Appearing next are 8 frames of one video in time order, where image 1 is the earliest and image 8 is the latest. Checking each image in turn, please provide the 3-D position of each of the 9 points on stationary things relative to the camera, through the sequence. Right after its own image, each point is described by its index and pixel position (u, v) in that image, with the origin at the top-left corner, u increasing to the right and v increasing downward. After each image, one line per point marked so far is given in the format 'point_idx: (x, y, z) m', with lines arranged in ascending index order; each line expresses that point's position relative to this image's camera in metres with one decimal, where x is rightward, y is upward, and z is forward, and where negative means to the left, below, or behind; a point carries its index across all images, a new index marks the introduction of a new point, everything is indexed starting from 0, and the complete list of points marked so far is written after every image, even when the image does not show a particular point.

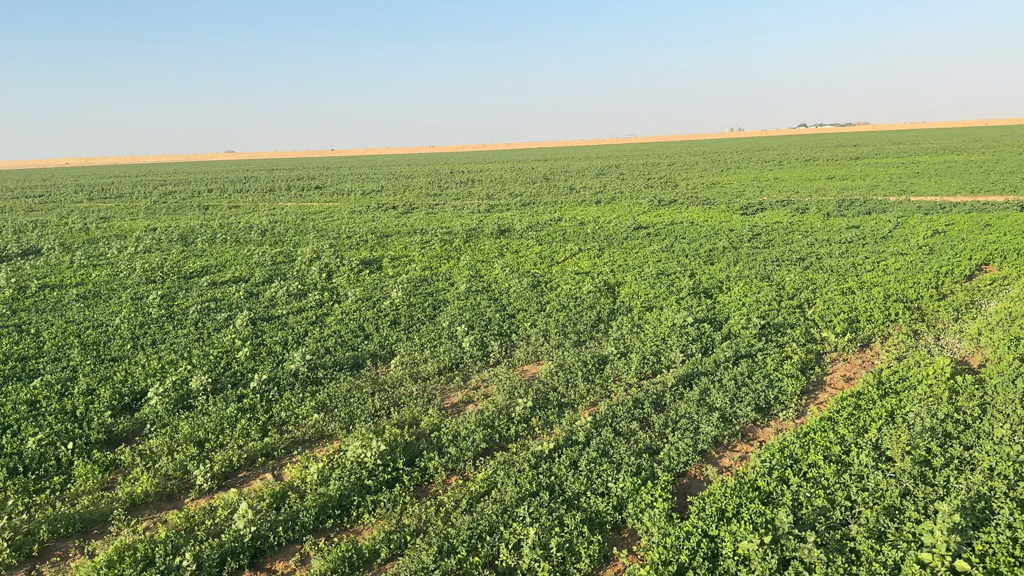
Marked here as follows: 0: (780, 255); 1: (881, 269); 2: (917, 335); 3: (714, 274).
0: (+5.3, +0.6, +15.7) m
1: (+6.3, +0.3, +13.8) m
2: (+5.0, -0.6, +10.0) m
3: (+3.5, +0.3, +13.9) m
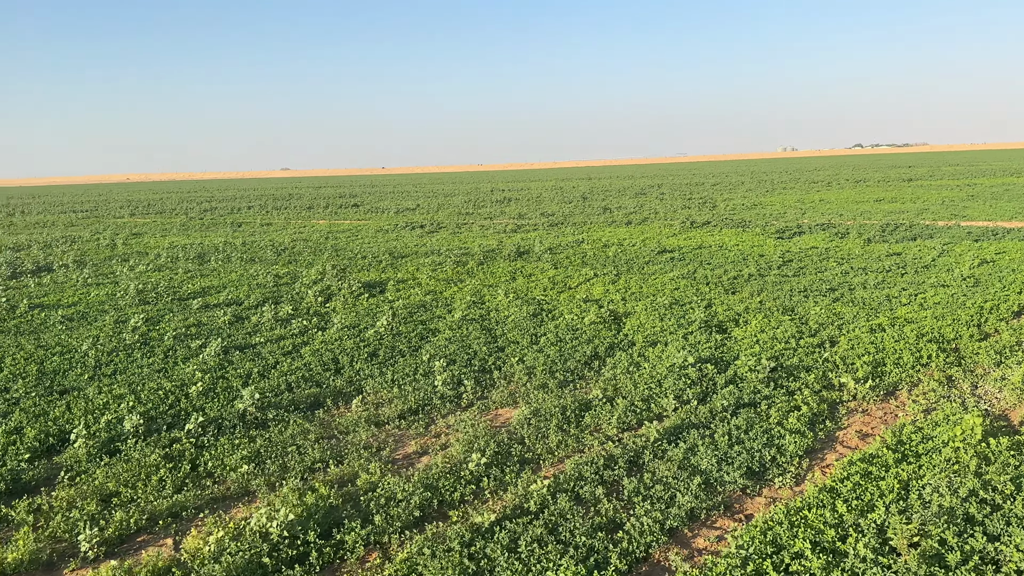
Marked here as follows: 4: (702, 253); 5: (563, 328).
0: (+5.4, +0.1, +14.5) m
1: (+6.4, -0.2, +12.5) m
2: (+4.8, -1.0, +8.8) m
3: (+3.6, -0.3, +12.9) m
4: (+4.7, +0.8, +19.8) m
5: (+0.7, -0.6, +11.3) m
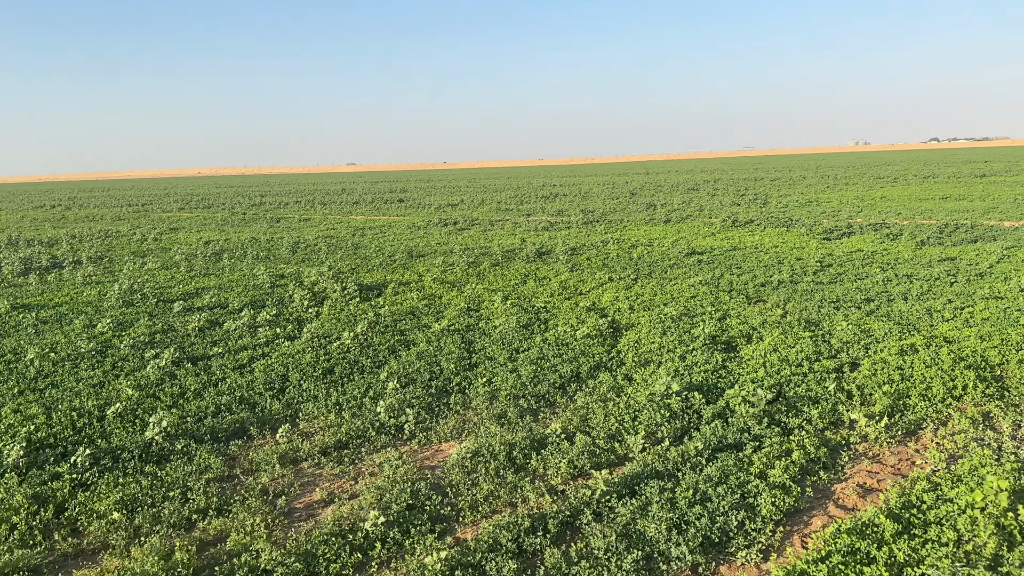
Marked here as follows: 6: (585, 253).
0: (+5.4, -0.1, +13.1) m
1: (+6.2, -0.4, +11.0) m
2: (+4.4, -1.2, +7.4) m
3: (+3.4, -0.4, +11.5) m
4: (+5.0, +0.7, +18.3) m
5: (+0.5, -0.7, +10.1) m
6: (+1.8, +0.8, +19.7) m
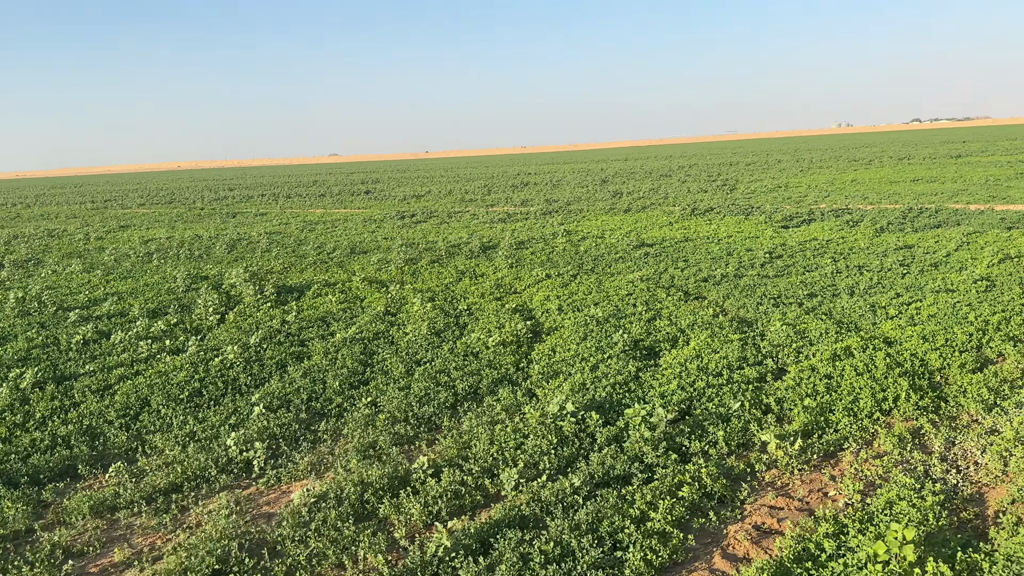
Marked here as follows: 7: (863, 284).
0: (+4.2, 0.0, +12.3) m
1: (+5.1, -0.3, +10.3) m
2: (+3.4, -1.3, +6.7) m
3: (+2.3, -0.4, +10.7) m
4: (+3.7, +0.9, +17.5) m
5: (-0.6, -0.7, +9.3) m
6: (+0.4, +1.0, +18.8) m
7: (+5.4, +0.1, +12.4) m
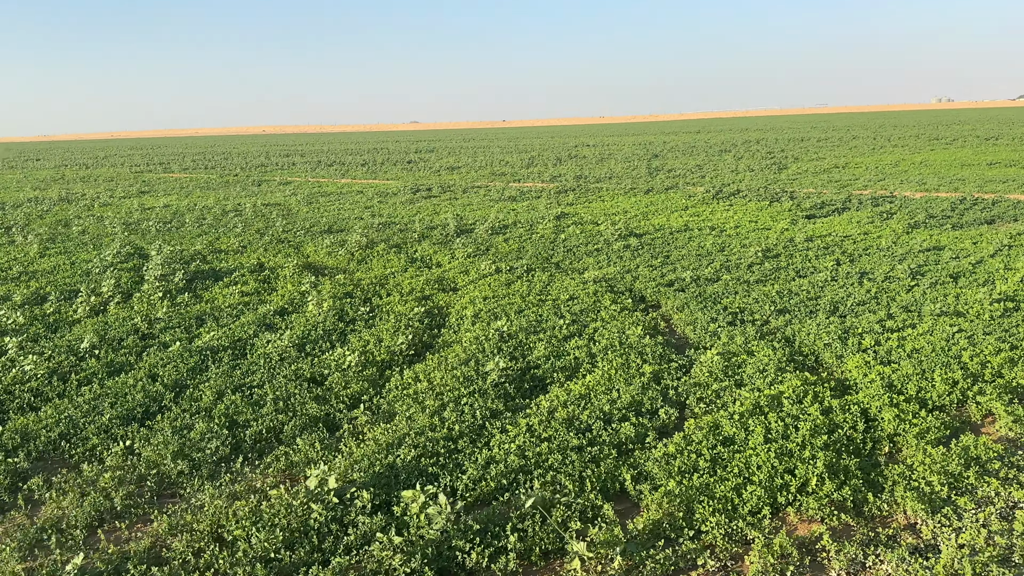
0: (+3.1, -0.2, +10.2) m
1: (+3.8, -0.6, +8.1) m
2: (+1.7, -1.6, +4.7) m
3: (+1.1, -0.5, +8.8) m
4: (+3.1, +0.9, +15.4) m
5: (-2.0, -0.8, +7.6) m
6: (-0.1, +1.2, +16.9) m
7: (+4.3, -0.1, +10.1) m
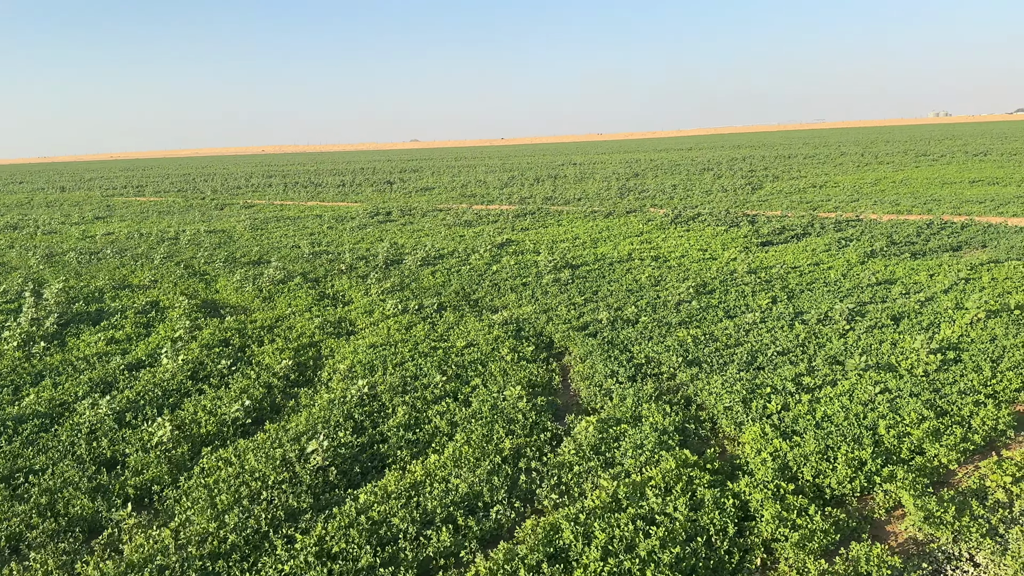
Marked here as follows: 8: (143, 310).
0: (+1.8, -0.7, +9.0) m
1: (+2.5, -1.1, +6.9) m
2: (+0.4, -2.0, +3.5) m
3: (-0.3, -1.0, +7.6) m
4: (+1.8, +0.3, +14.3) m
5: (-3.3, -1.3, +6.4) m
6: (-1.4, +0.5, +15.8) m
7: (+3.0, -0.7, +9.0) m
8: (-5.7, -0.3, +12.5) m
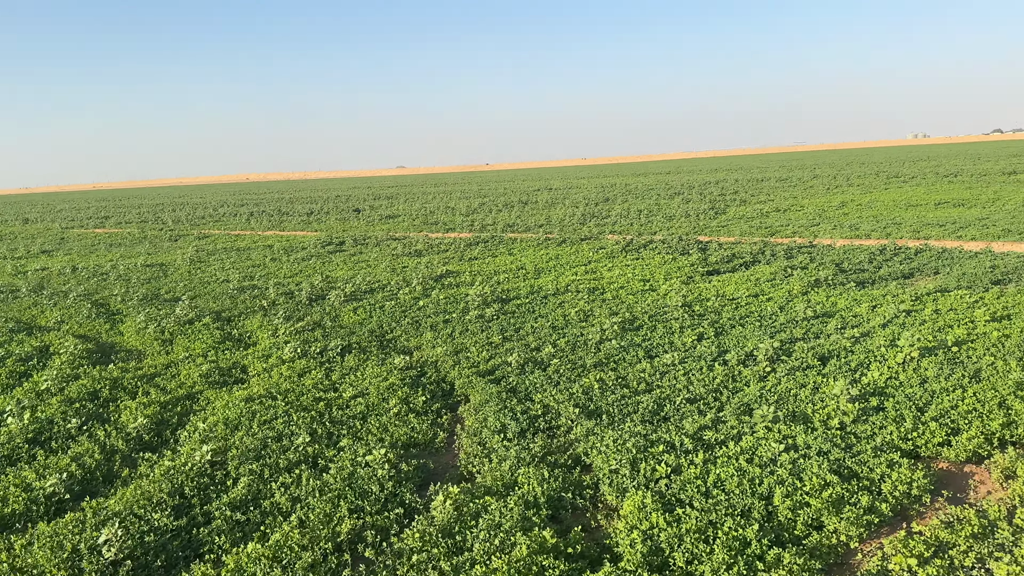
0: (+0.6, -1.1, +8.2) m
1: (+1.3, -1.4, +6.1) m
2: (-0.6, -2.3, +2.6) m
3: (-1.4, -1.4, +6.7) m
4: (+0.5, -0.3, +13.5) m
5: (-4.4, -1.8, +5.5) m
6: (-2.7, -0.2, +14.9) m
7: (+1.8, -1.1, +8.2) m
8: (-6.9, -1.0, +11.5) m
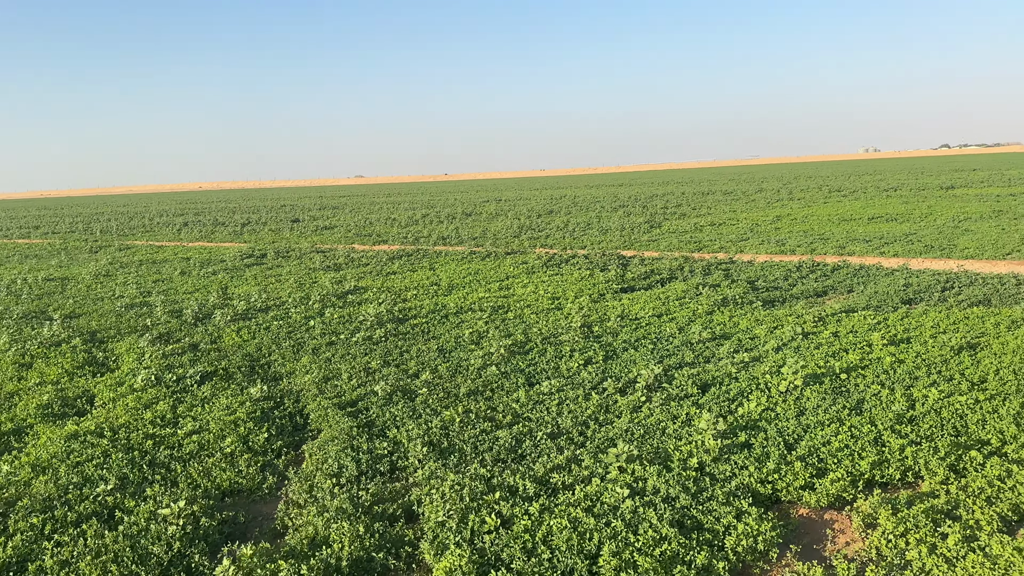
0: (-0.8, -1.4, +7.5) m
1: (0.0, -1.6, +5.5) m
2: (-1.7, -2.4, +1.9) m
3: (-2.7, -1.7, +6.0) m
4: (-1.2, -0.6, +12.8) m
5: (-5.7, -1.9, +4.6) m
6: (-4.5, -0.5, +14.1) m
7: (+0.4, -1.3, +7.6) m
8: (-8.5, -1.2, +10.4) m
